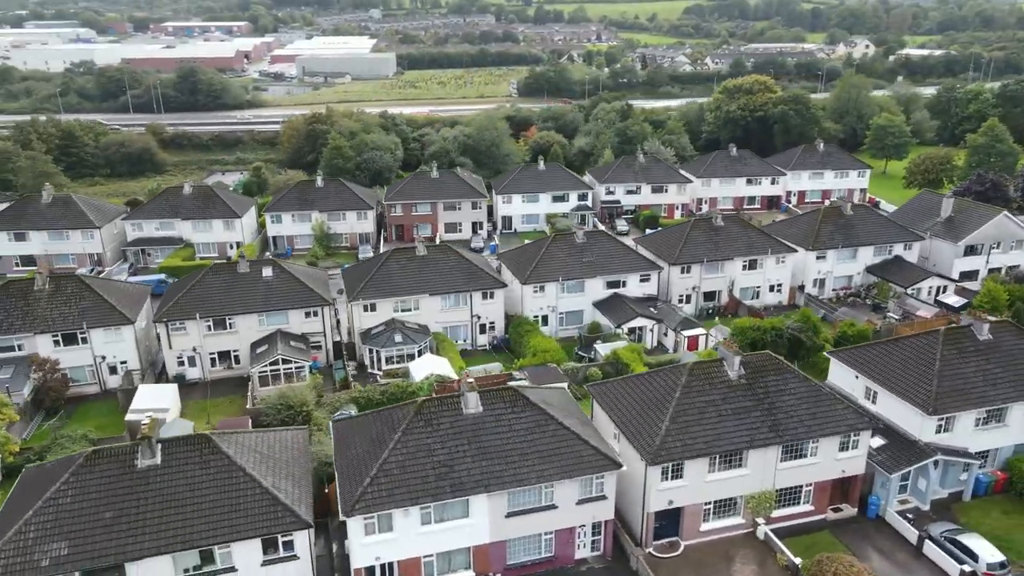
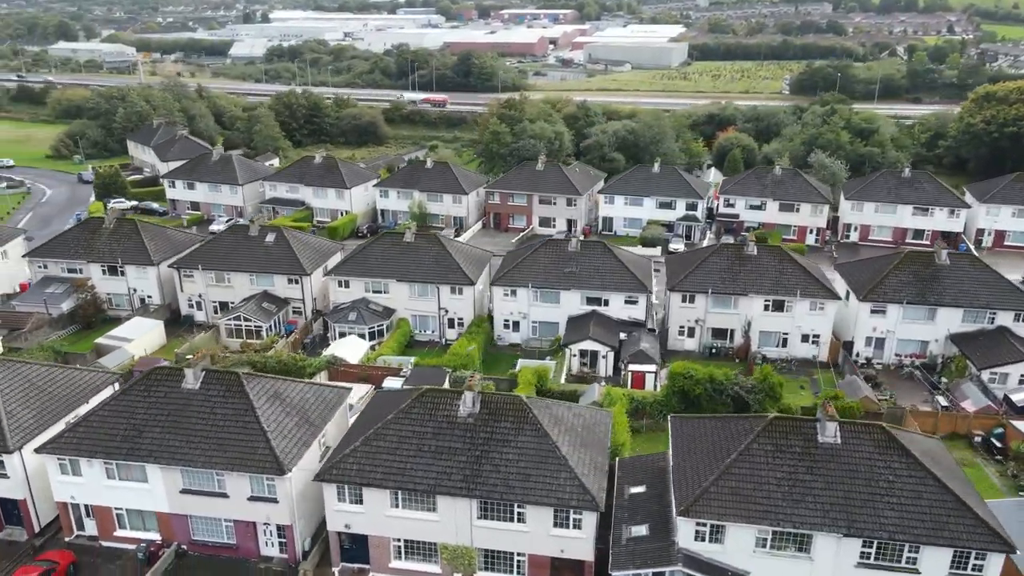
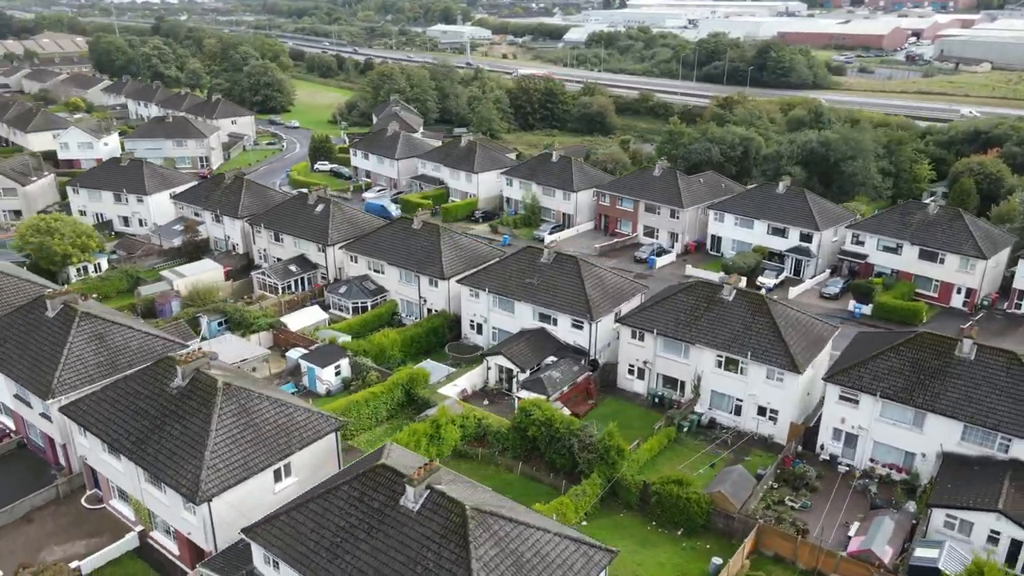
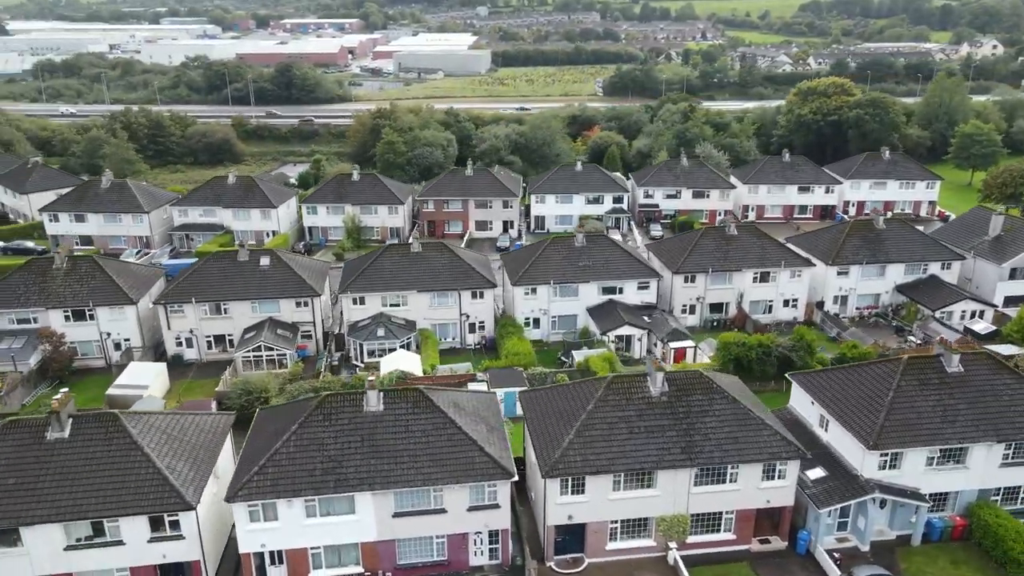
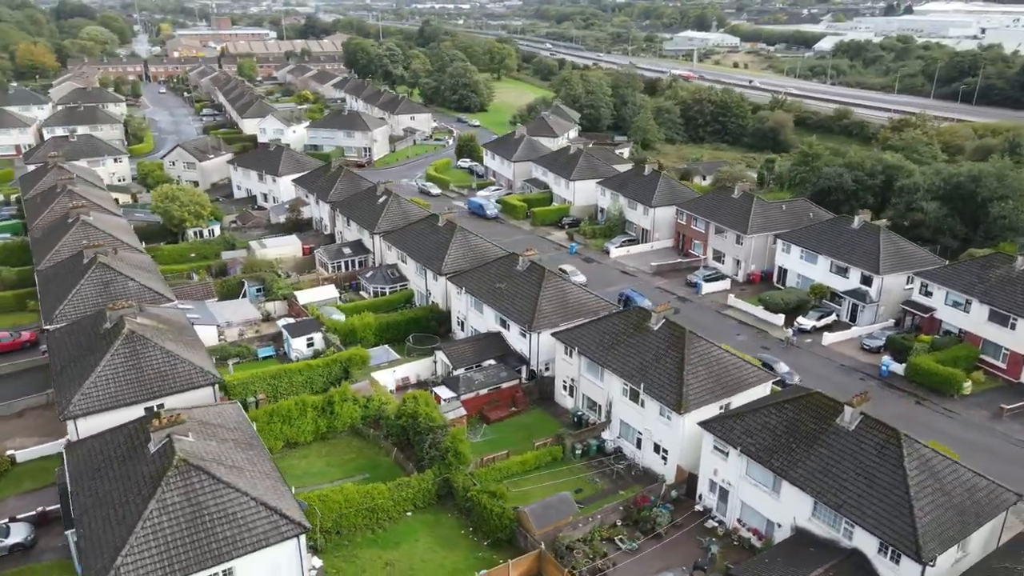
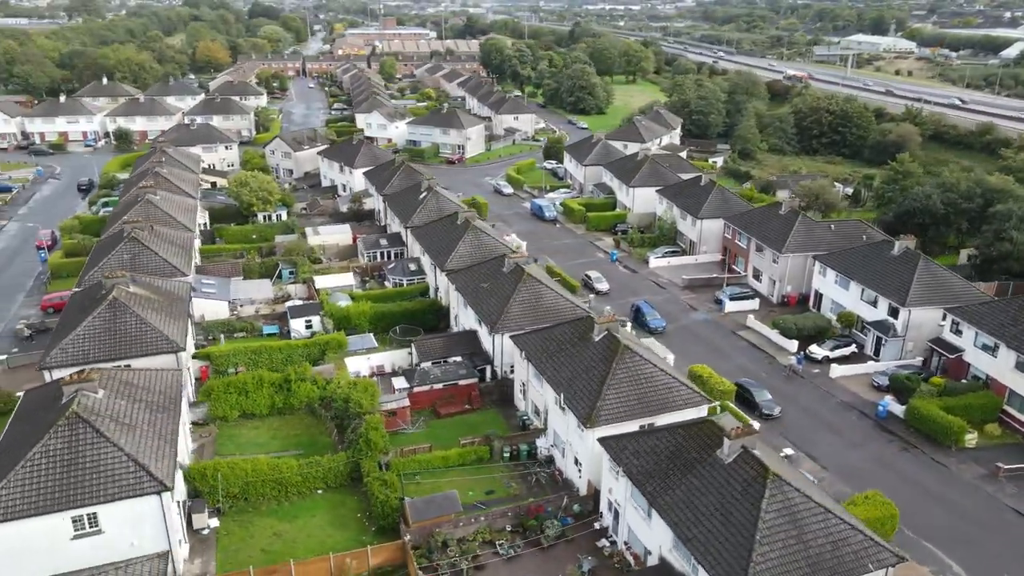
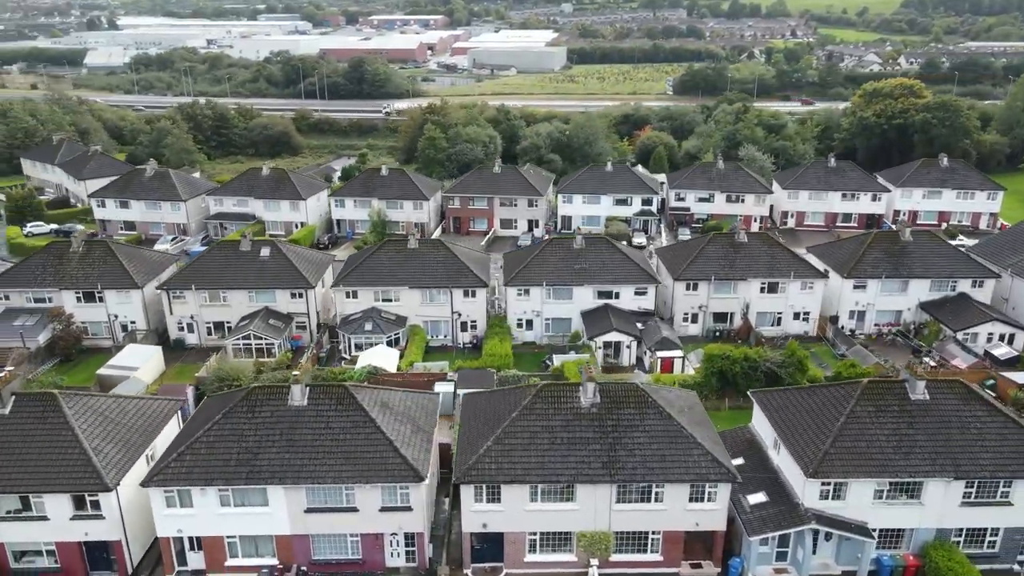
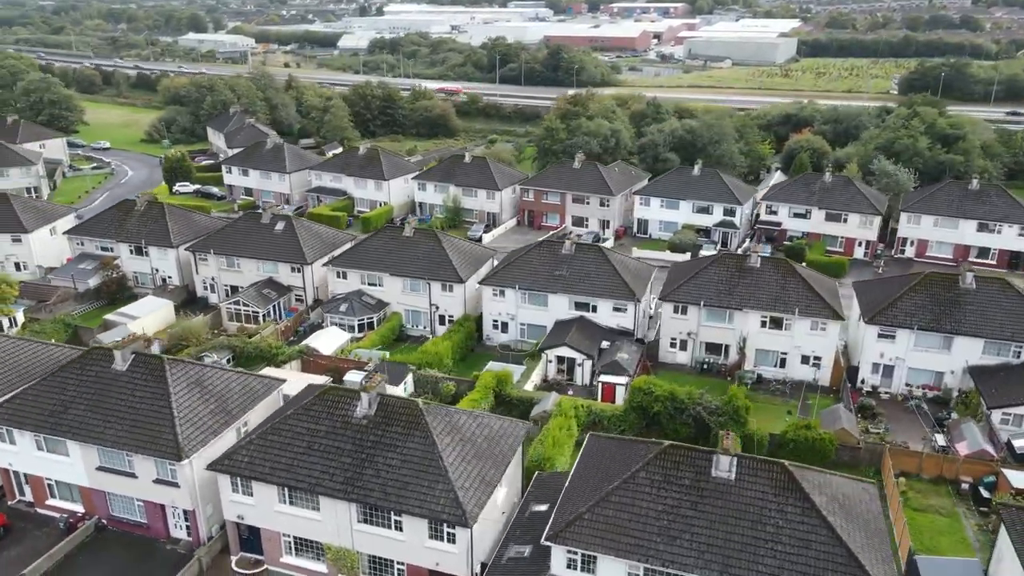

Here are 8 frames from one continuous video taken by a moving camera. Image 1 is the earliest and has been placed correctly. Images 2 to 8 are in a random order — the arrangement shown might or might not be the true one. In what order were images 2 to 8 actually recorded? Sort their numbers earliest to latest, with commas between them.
4, 7, 2, 8, 3, 5, 6
